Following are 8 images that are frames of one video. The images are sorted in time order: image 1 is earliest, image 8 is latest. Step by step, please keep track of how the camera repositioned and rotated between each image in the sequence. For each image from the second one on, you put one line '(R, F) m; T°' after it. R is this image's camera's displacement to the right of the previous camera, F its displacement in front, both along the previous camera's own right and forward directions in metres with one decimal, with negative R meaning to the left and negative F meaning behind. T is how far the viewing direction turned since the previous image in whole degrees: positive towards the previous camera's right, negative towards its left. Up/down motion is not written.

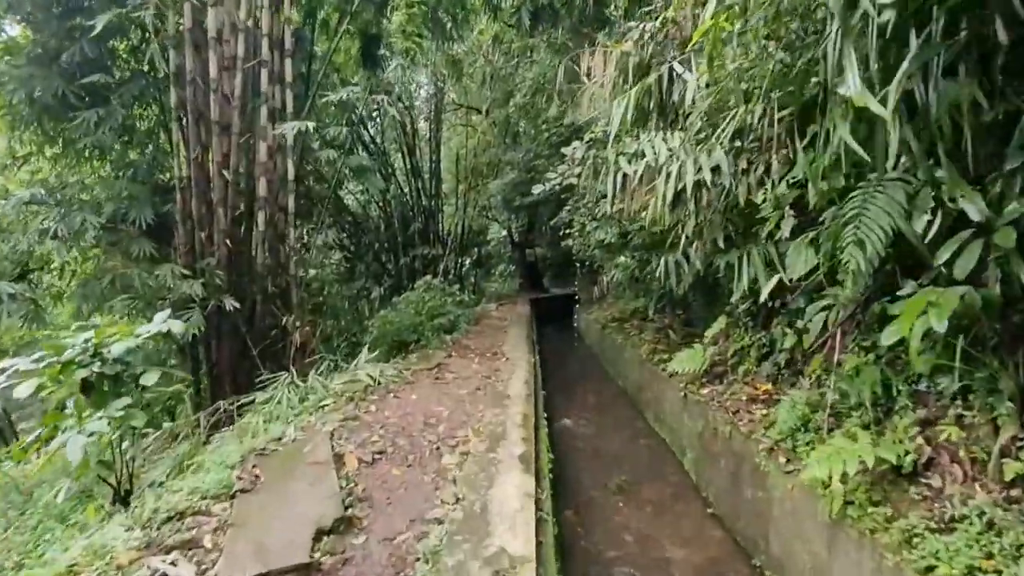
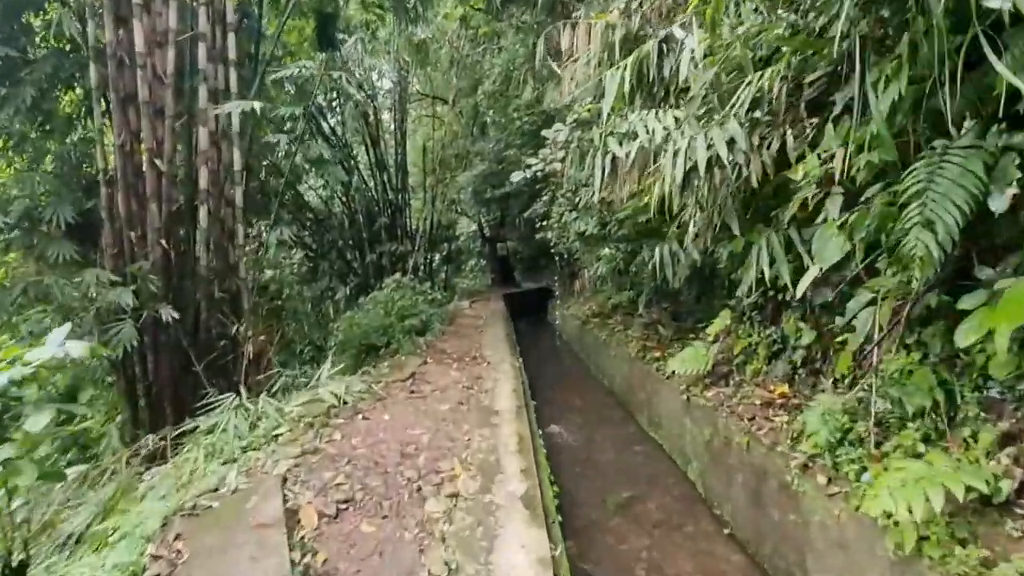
(-0.1, +0.4) m; +3°
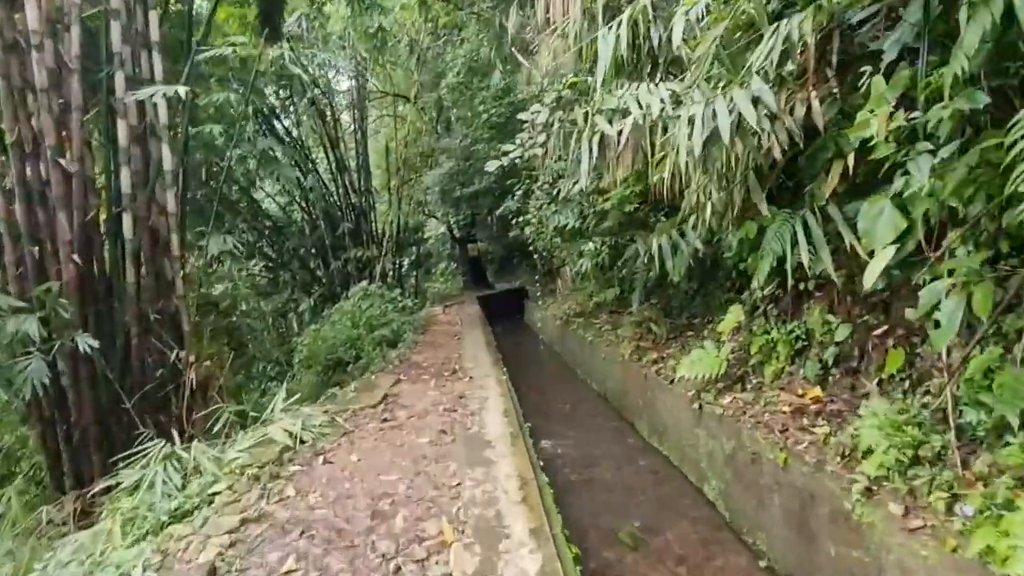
(-0.1, +0.4) m; +3°
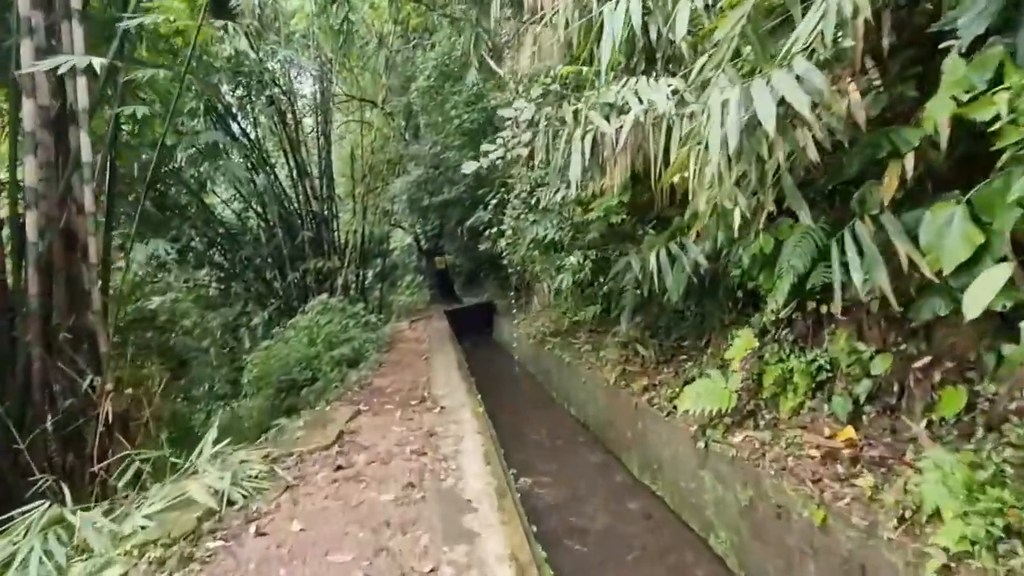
(-0.1, +0.4) m; +4°
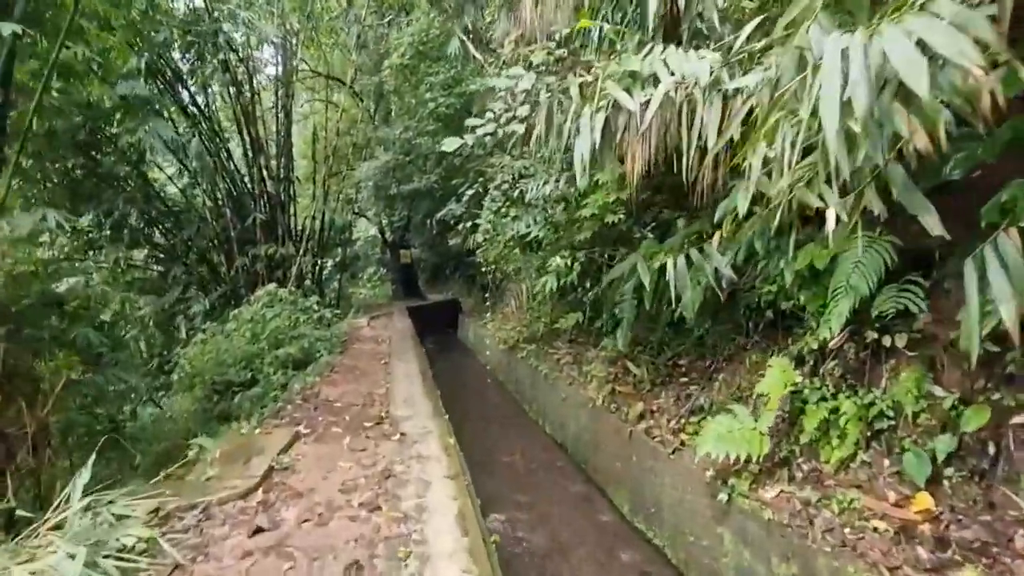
(-0.1, +0.5) m; +4°
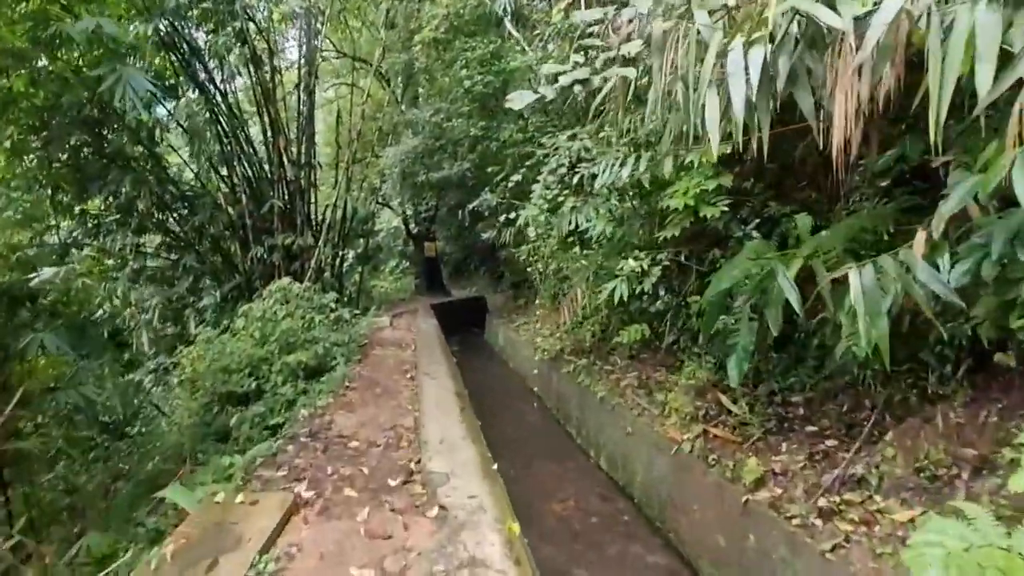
(-0.2, +0.7) m; -2°
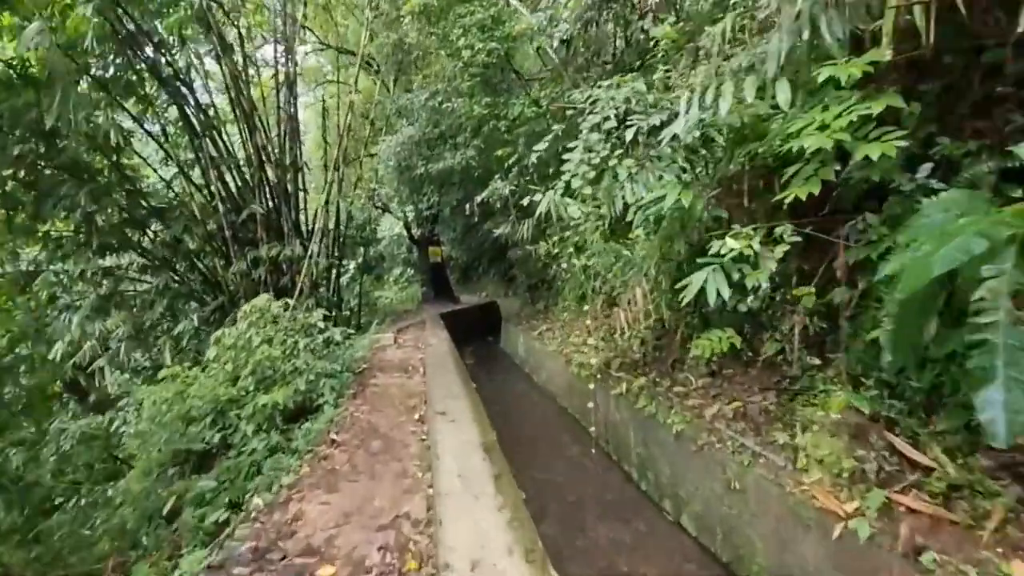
(-0.1, +0.9) m; -1°
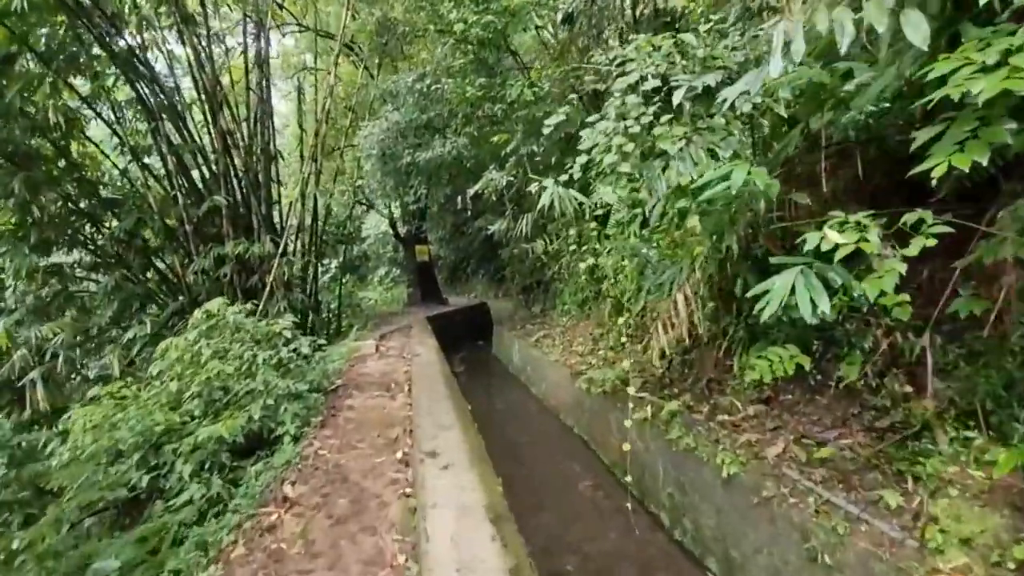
(-0.1, +0.5) m; +2°
